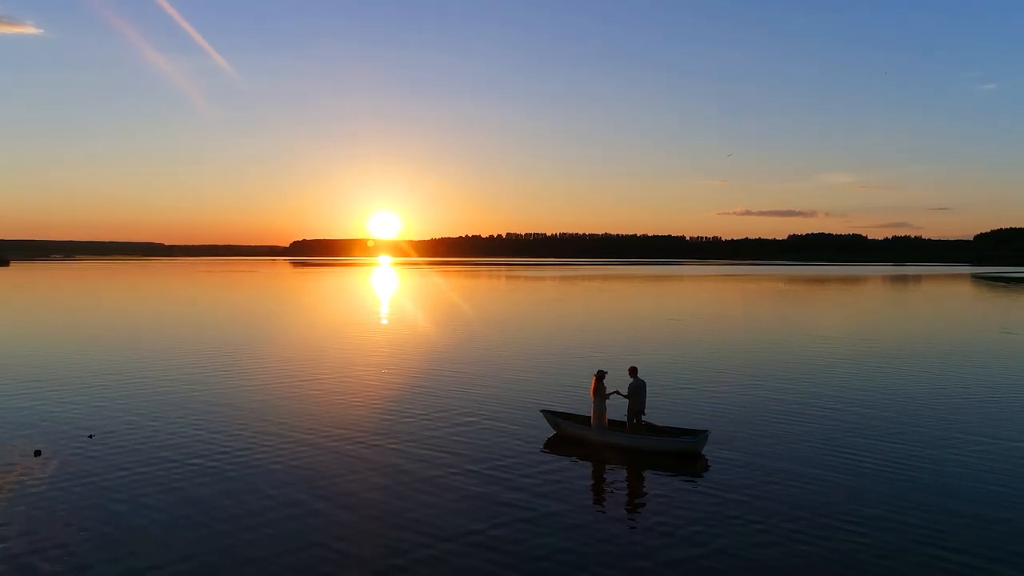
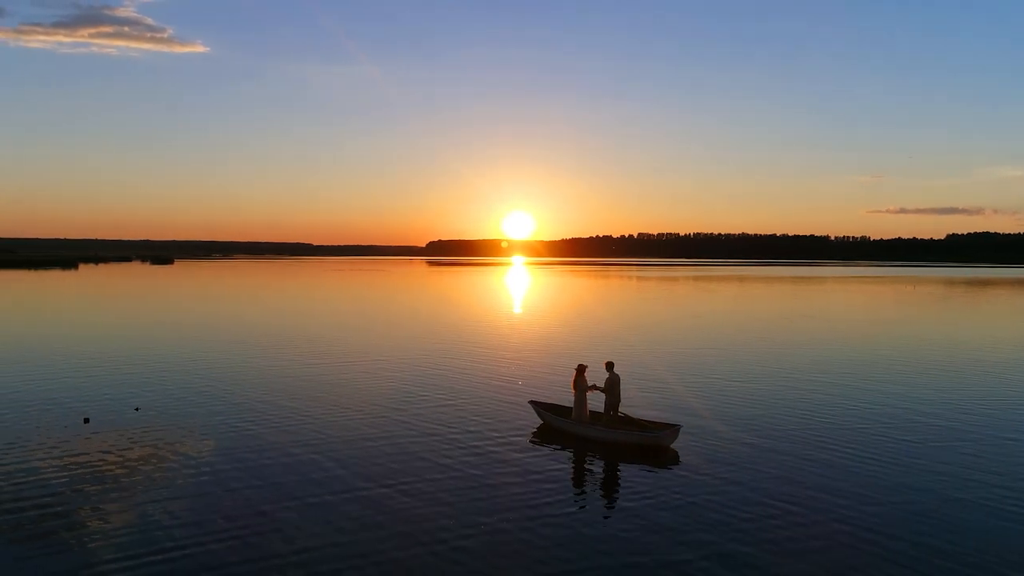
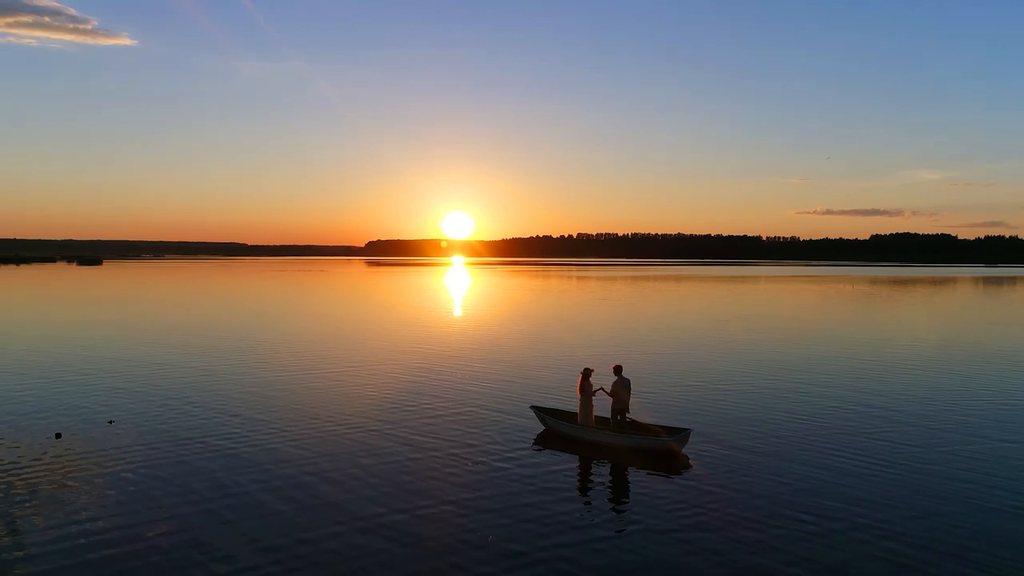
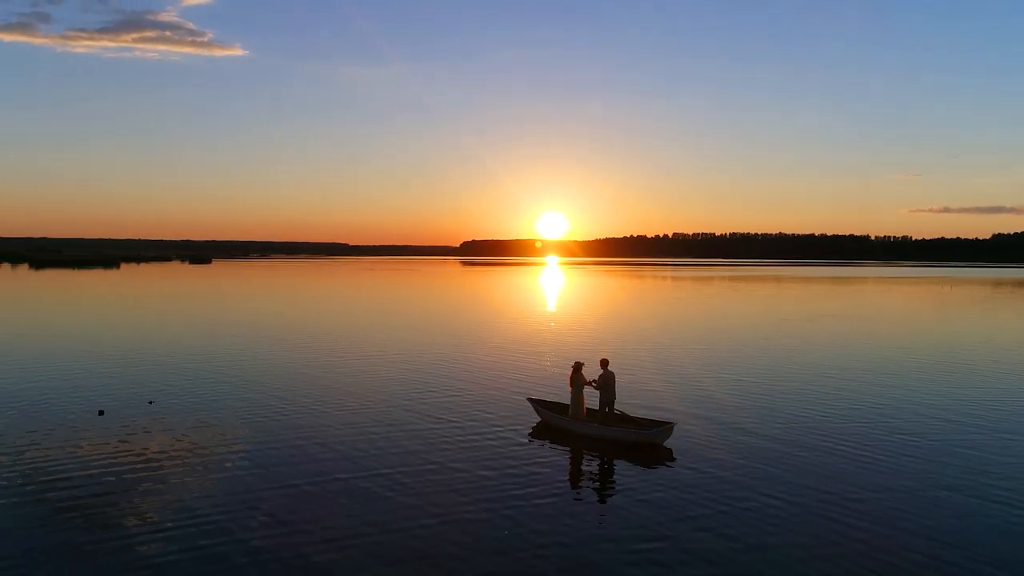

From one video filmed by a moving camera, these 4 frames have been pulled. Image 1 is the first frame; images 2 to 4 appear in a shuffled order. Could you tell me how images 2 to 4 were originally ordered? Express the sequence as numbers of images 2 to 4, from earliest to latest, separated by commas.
3, 2, 4
